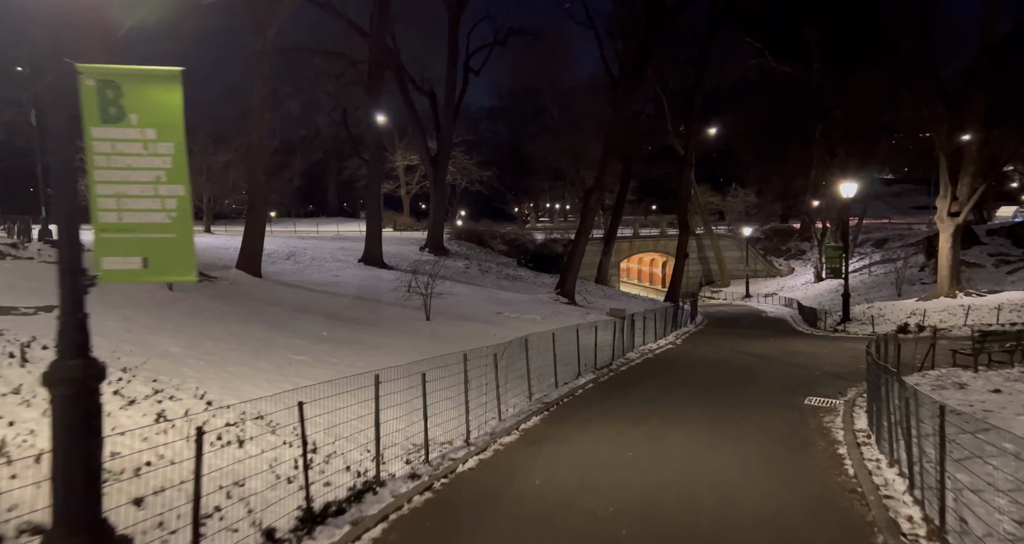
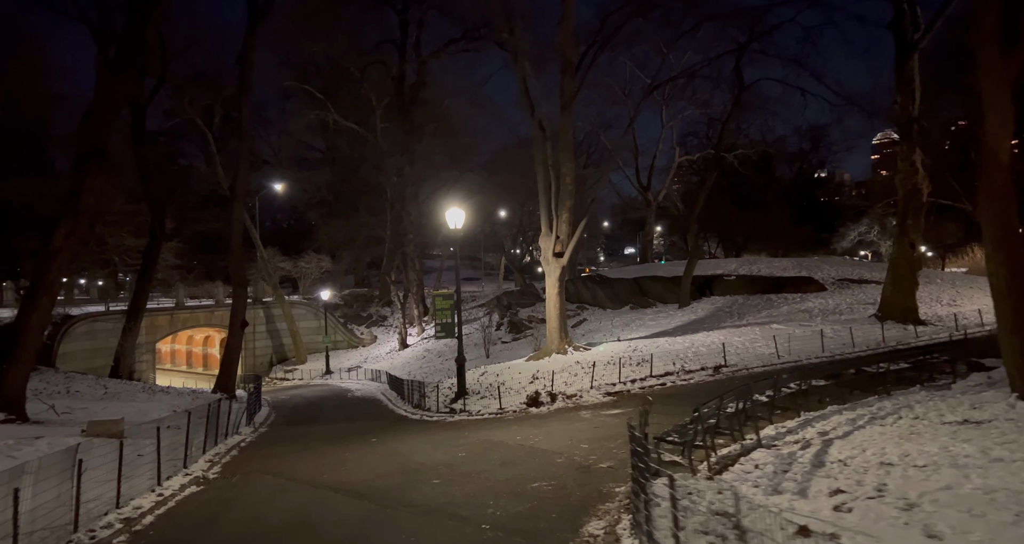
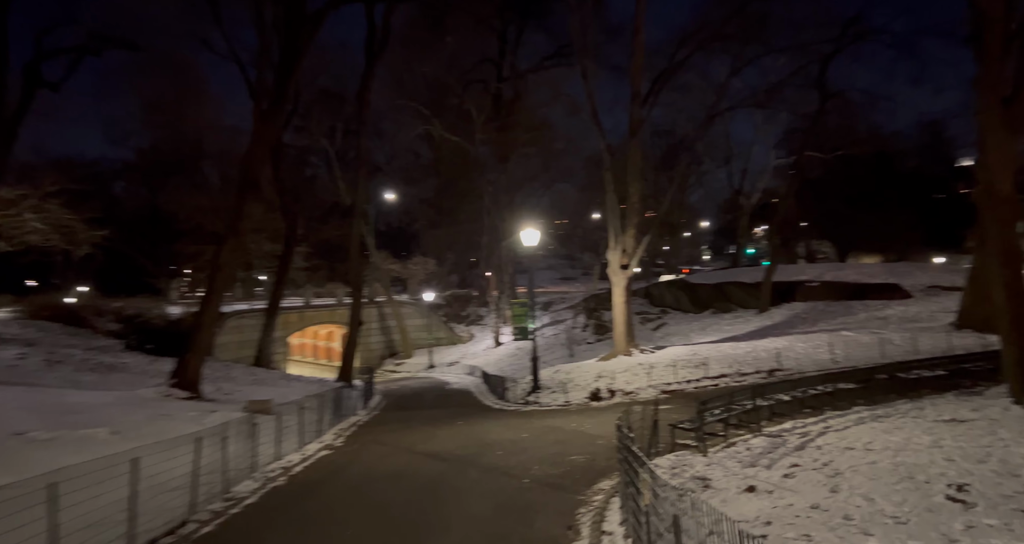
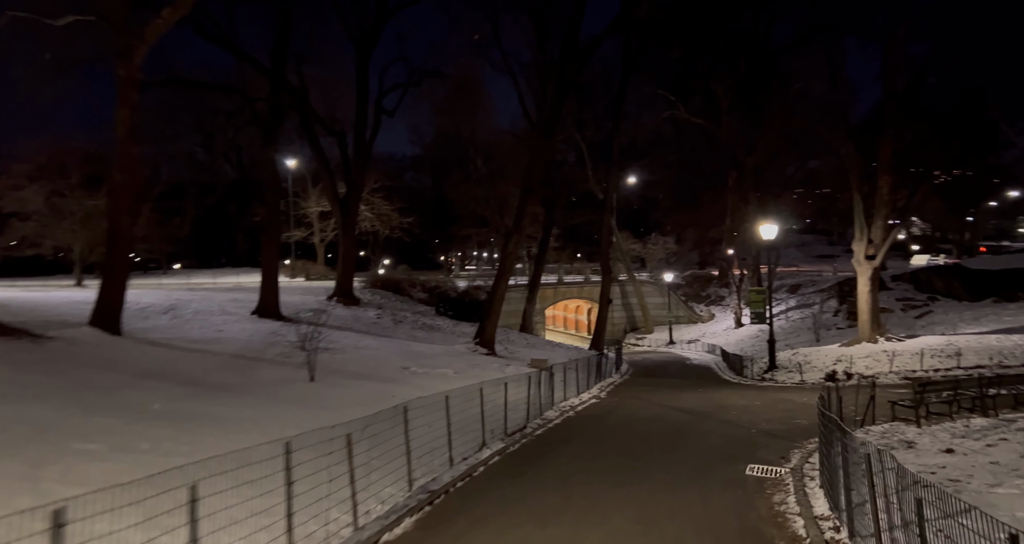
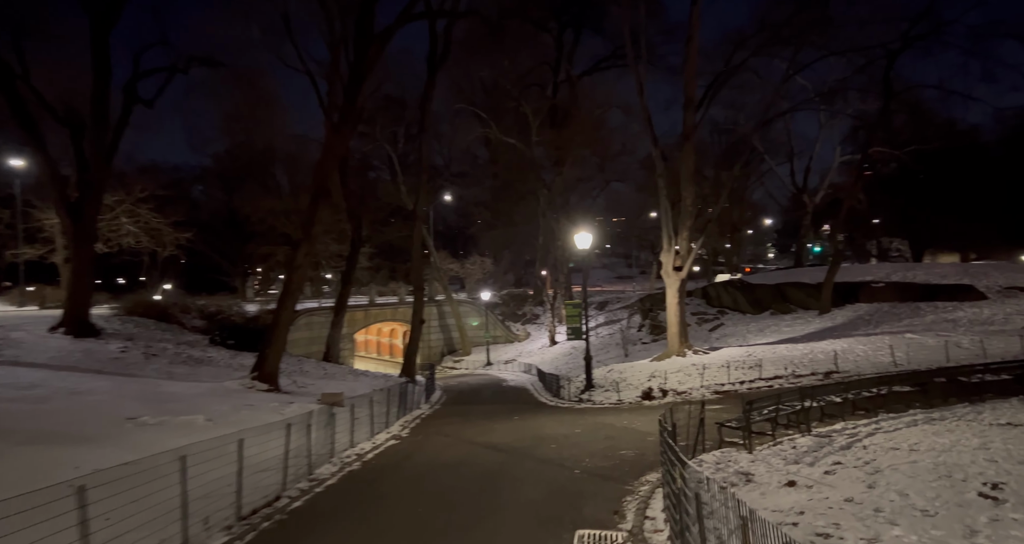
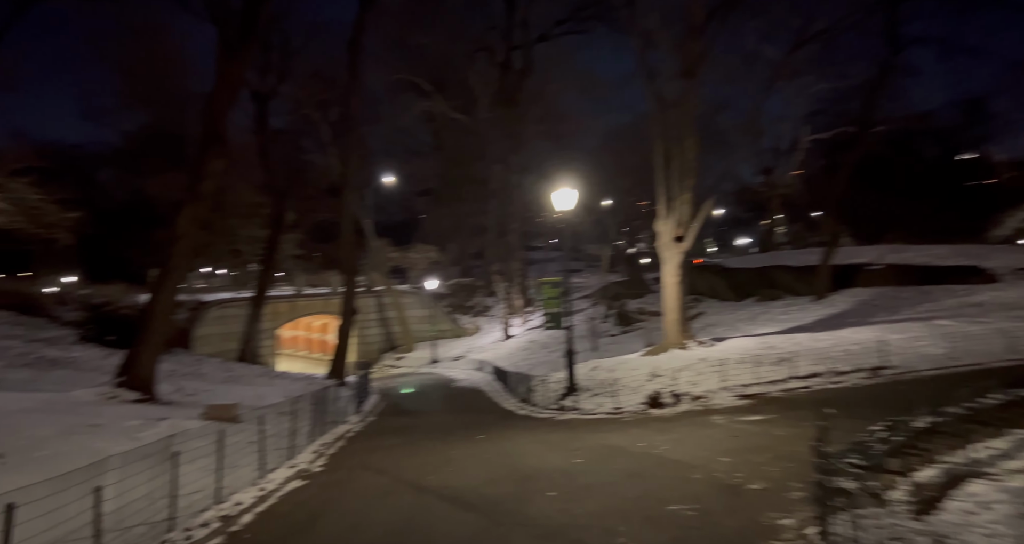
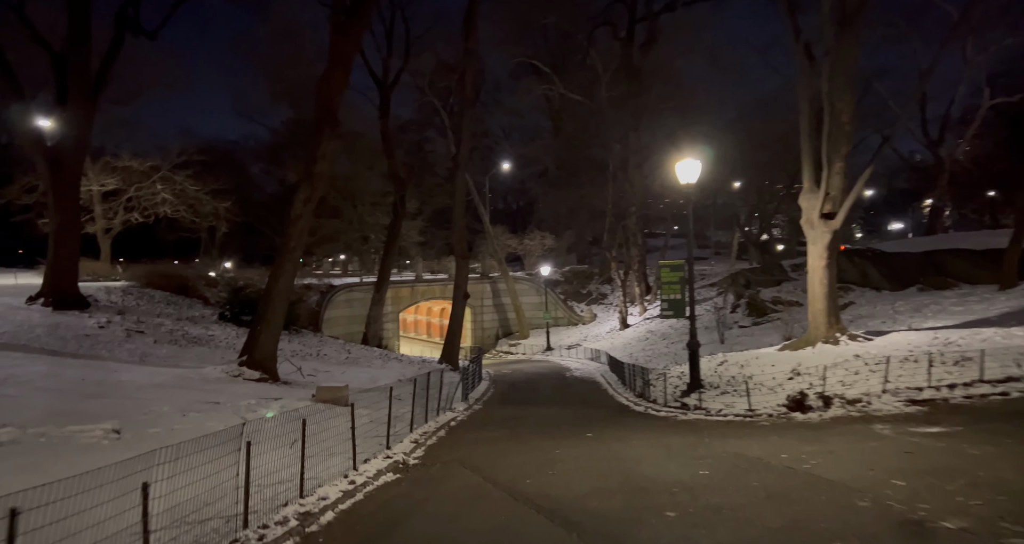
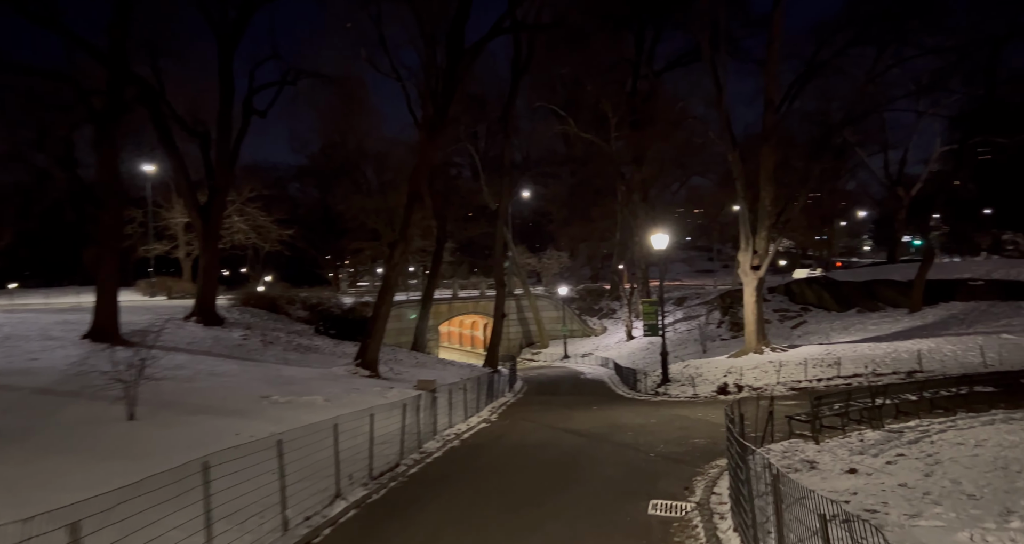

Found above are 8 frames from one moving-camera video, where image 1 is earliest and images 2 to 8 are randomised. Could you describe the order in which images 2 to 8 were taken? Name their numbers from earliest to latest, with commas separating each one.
4, 8, 5, 3, 2, 6, 7
